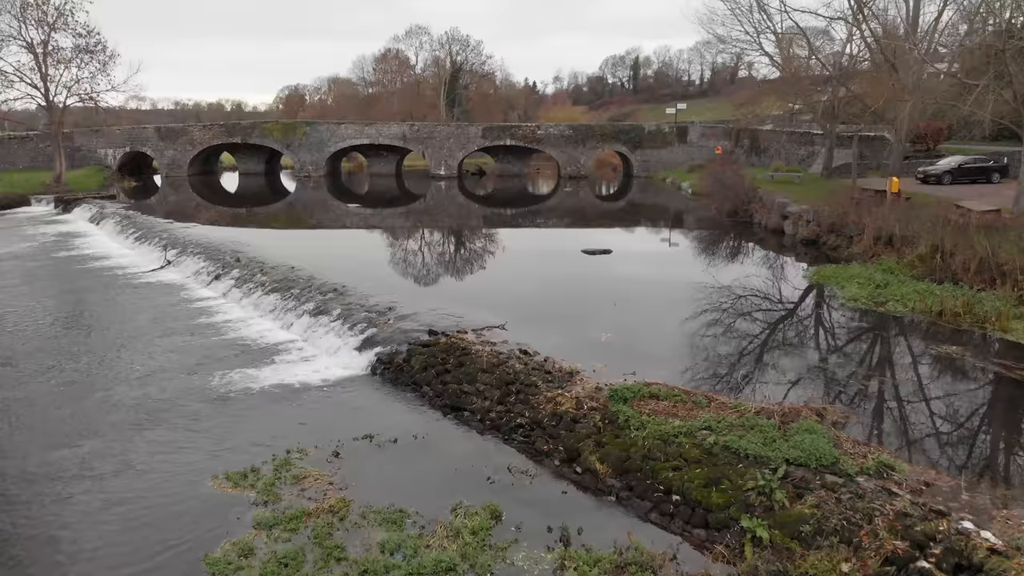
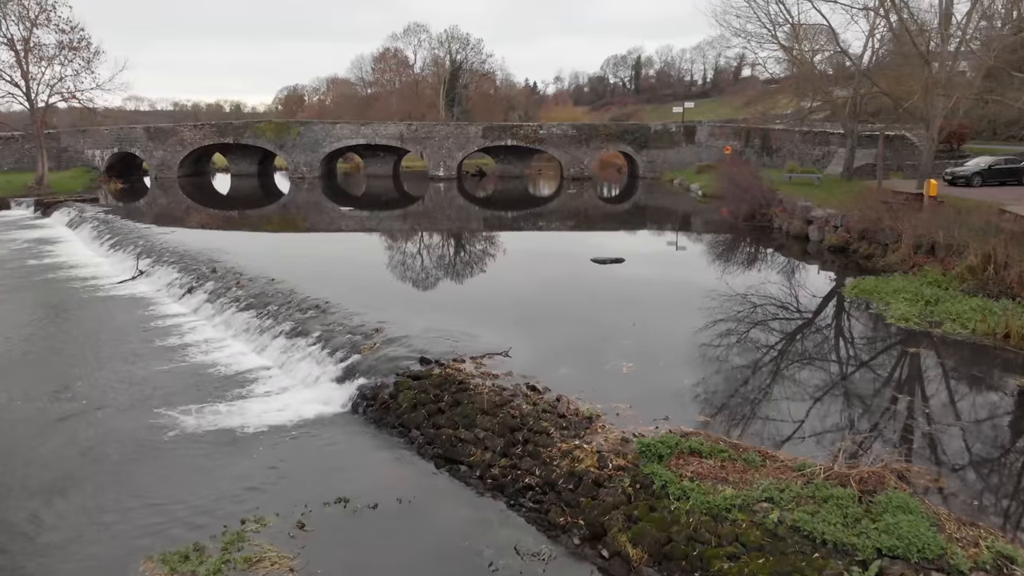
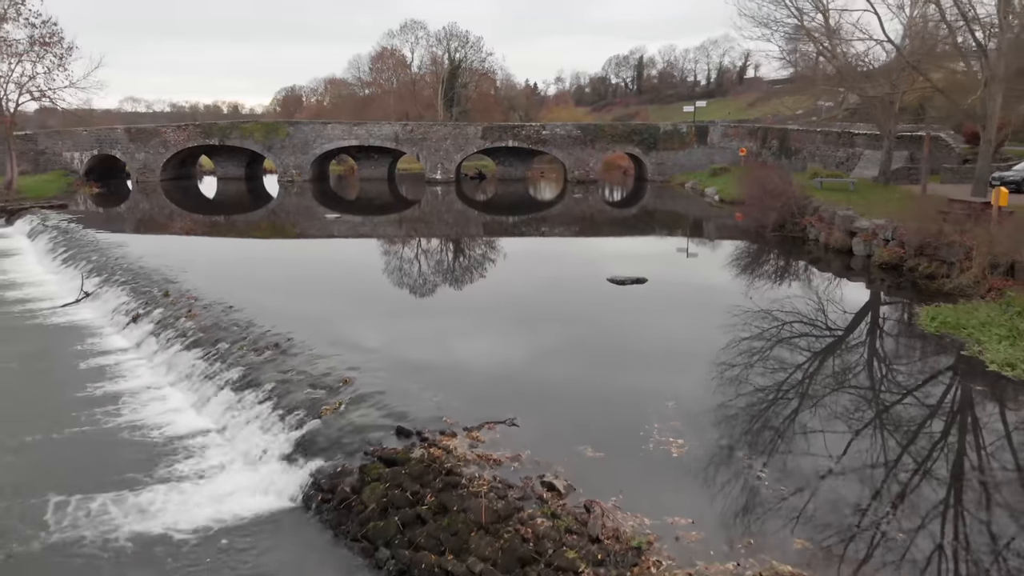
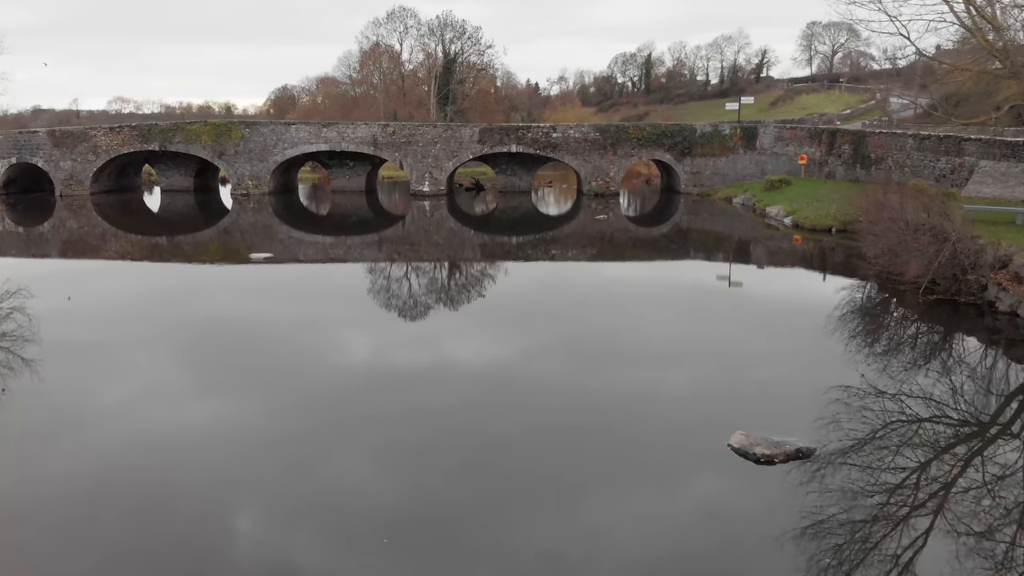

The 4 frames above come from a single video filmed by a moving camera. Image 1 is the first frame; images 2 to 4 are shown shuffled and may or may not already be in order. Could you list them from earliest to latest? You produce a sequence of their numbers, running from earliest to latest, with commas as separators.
2, 3, 4
